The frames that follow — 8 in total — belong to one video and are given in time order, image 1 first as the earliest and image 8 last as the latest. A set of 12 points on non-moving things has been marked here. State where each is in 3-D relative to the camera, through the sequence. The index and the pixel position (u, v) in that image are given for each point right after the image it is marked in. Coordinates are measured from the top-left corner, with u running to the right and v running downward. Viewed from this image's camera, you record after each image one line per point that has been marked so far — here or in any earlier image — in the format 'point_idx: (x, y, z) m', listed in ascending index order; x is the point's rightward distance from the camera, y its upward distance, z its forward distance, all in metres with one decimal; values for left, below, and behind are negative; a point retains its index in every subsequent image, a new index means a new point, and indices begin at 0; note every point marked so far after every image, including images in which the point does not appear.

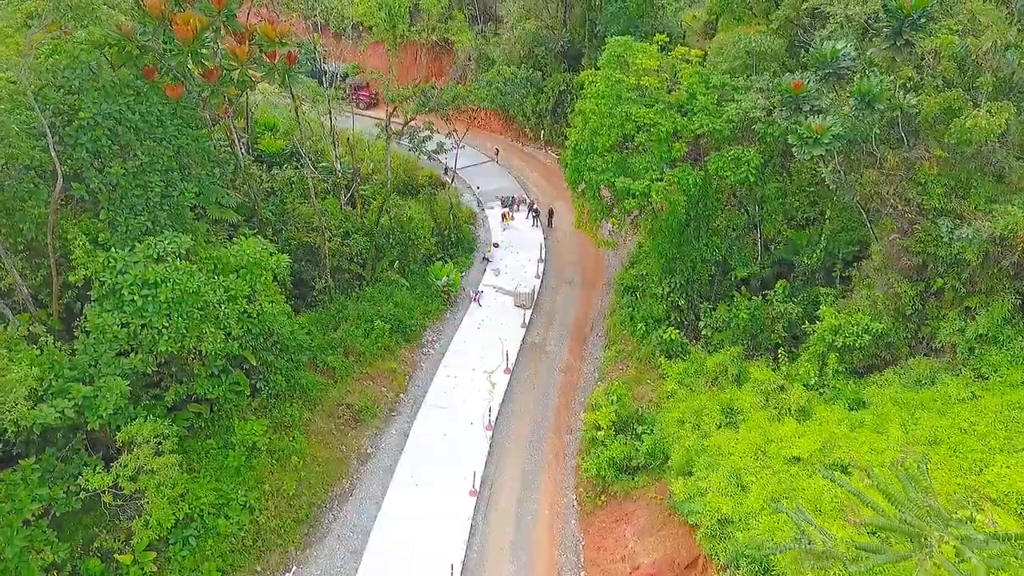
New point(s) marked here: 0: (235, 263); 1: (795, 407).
0: (-8.5, +0.8, +15.1) m
1: (+8.1, -3.5, +14.0) m
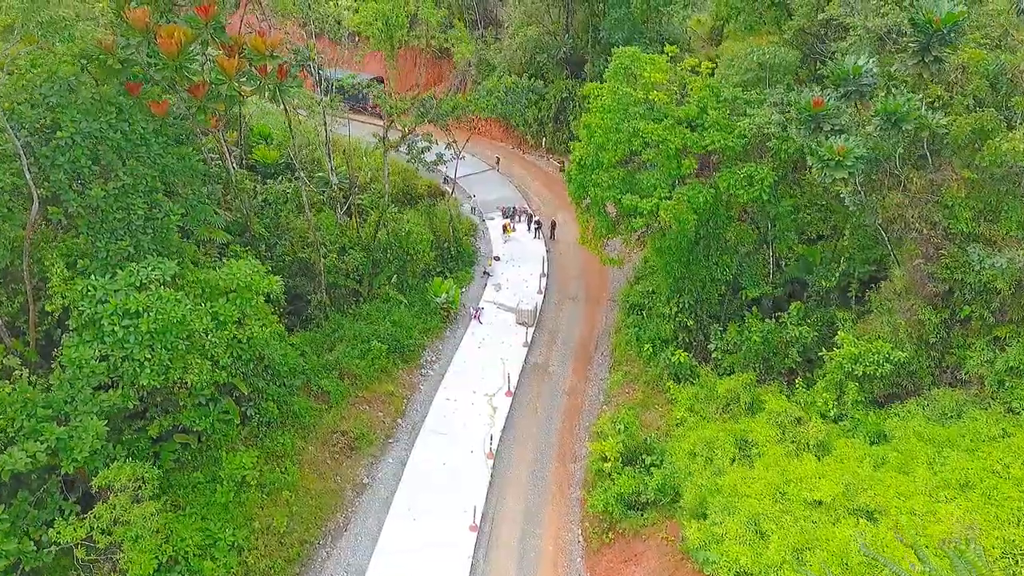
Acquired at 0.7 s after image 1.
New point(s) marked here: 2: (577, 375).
0: (-8.4, +0.1, +14.4) m
1: (+8.2, -4.2, +13.3) m
2: (+2.6, -3.5, +19.8) m
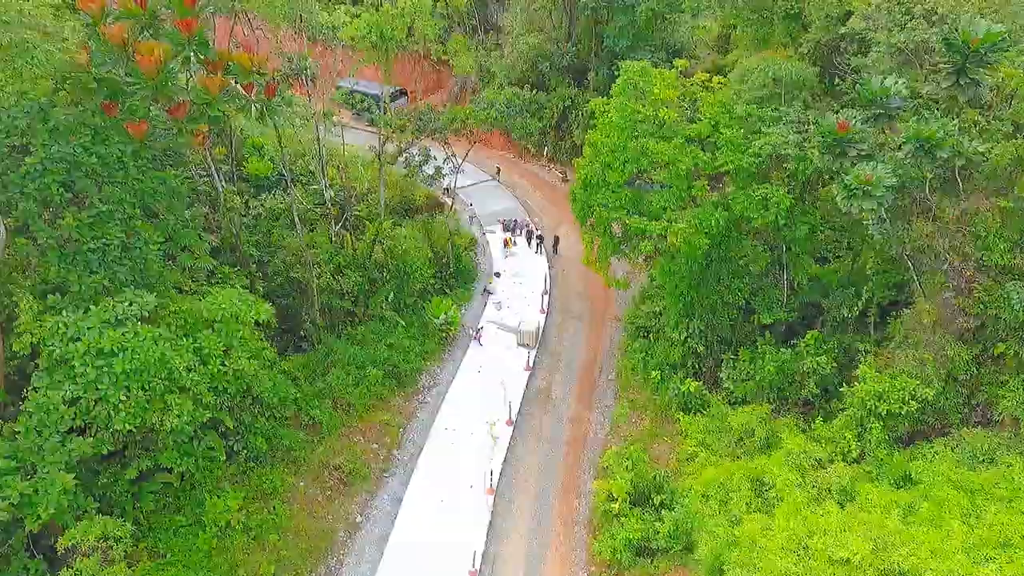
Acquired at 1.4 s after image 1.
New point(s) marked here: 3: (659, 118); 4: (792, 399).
0: (-8.4, -0.8, +13.6) m
1: (+8.3, -5.1, +12.4) m
2: (+2.7, -4.4, +18.9) m
3: (+4.6, +5.3, +15.4) m
4: (+9.3, -3.7, +16.2) m
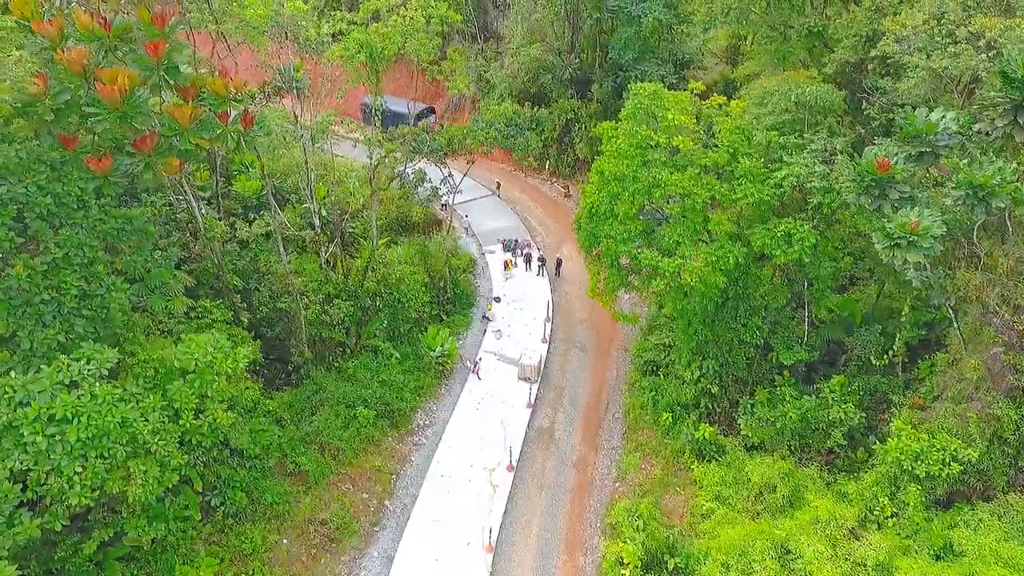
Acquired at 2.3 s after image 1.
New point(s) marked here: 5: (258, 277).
0: (-8.3, -2.0, +12.4) m
1: (+8.3, -6.3, +11.2) m
2: (+2.7, -5.6, +17.7) m
3: (+4.7, +4.1, +14.3) m
4: (+9.3, -4.9, +15.0) m
5: (-9.7, +0.5, +18.7) m
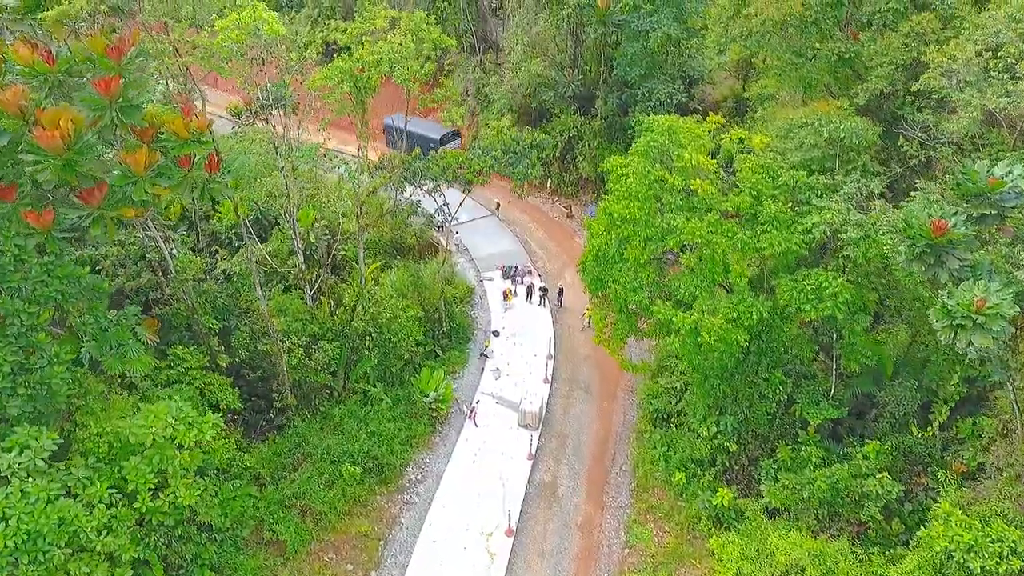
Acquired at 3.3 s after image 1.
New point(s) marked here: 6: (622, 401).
0: (-8.4, -3.5, +11.0) m
1: (+8.2, -7.8, +9.8) m
2: (+2.7, -7.1, +16.3) m
3: (+4.6, +2.6, +12.8) m
4: (+9.3, -6.4, +13.6) m
5: (-9.7, -0.9, +17.4) m
6: (+4.4, -4.5, +19.3) m
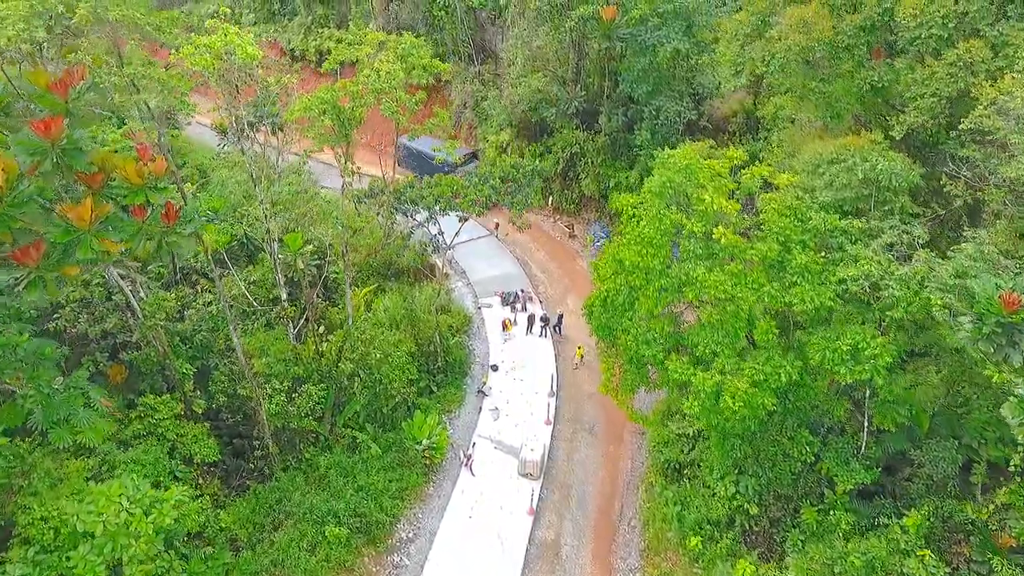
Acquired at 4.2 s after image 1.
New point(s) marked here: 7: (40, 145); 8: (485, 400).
0: (-8.4, -4.8, +9.7) m
1: (+8.2, -9.1, +8.5) m
2: (+2.7, -8.4, +15.0) m
3: (+4.6, +1.3, +11.5) m
4: (+9.3, -7.7, +12.3) m
5: (-9.7, -2.3, +16.0) m
6: (+4.4, -5.8, +18.0) m
7: (-8.7, +2.5, +8.9) m
8: (-1.1, -4.4, +19.4) m
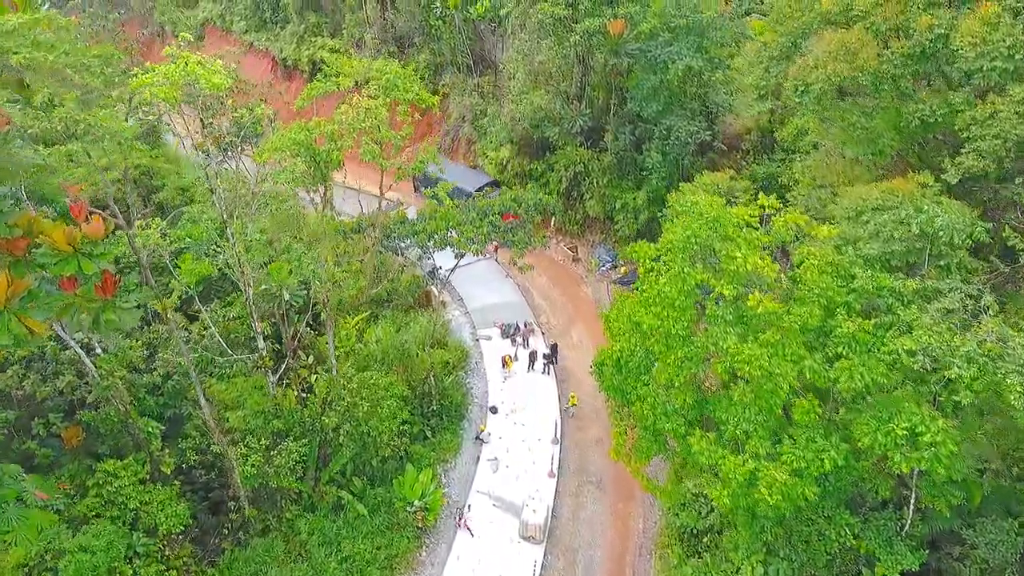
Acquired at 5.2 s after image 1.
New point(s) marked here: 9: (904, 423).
0: (-8.4, -6.2, +8.2) m
1: (+8.2, -10.5, +7.0) m
2: (+2.7, -9.9, +13.5) m
3: (+4.6, -0.1, +10.0) m
4: (+9.3, -9.1, +10.8) m
5: (-9.7, -3.7, +14.5) m
6: (+4.4, -7.2, +16.5) m
7: (-8.6, +1.1, +7.4) m
8: (-1.1, -5.8, +17.9) m
9: (+7.4, -2.5, +9.2) m
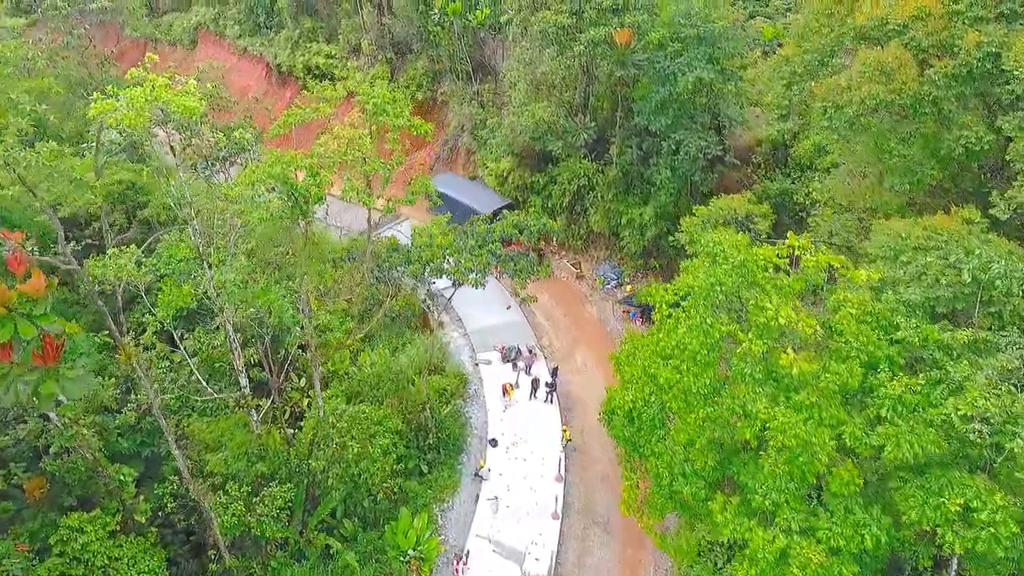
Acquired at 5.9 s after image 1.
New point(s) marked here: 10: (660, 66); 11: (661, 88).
0: (-8.3, -7.1, +7.1) m
1: (+8.3, -11.5, +5.9) m
2: (+2.7, -10.8, +12.4) m
3: (+4.7, -1.1, +9.0) m
4: (+9.3, -10.1, +9.7) m
5: (-9.7, -4.6, +13.5) m
6: (+4.4, -8.2, +15.4) m
7: (-8.6, +0.2, +6.3) m
8: (-1.0, -6.8, +16.9) m
9: (+7.4, -3.5, +8.2) m
10: (+5.8, +8.6, +19.0) m
11: (+5.9, +8.0, +19.7) m
